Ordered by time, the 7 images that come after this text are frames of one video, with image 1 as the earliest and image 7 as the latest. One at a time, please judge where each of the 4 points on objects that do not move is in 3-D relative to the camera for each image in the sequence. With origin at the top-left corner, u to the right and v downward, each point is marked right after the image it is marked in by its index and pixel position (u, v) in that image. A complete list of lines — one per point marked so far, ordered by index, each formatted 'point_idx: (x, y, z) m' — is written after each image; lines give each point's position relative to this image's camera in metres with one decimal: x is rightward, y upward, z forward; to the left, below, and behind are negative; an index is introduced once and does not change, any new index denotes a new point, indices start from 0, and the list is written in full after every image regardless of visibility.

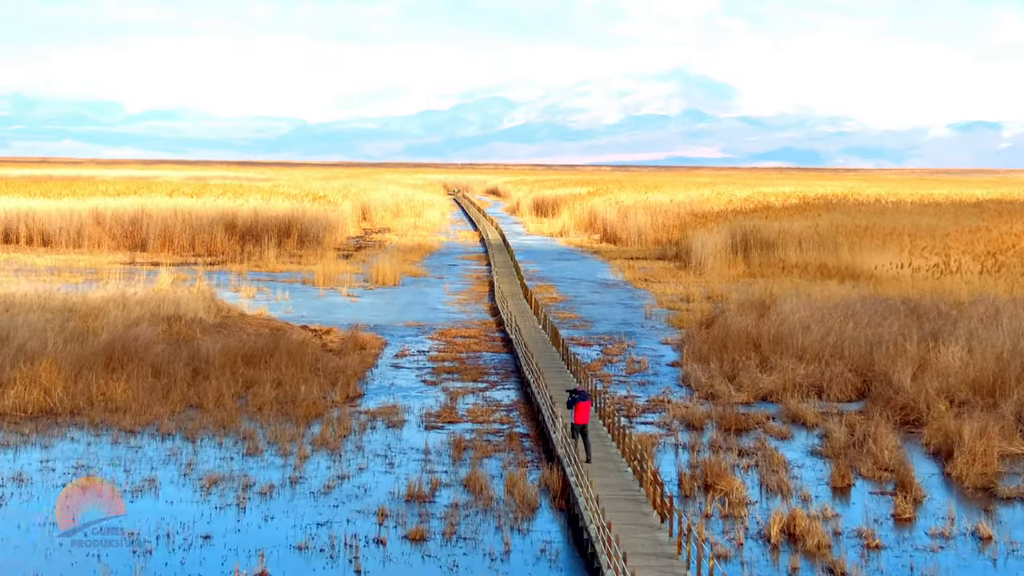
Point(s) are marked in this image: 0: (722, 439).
0: (+1.4, -1.0, +9.7) m
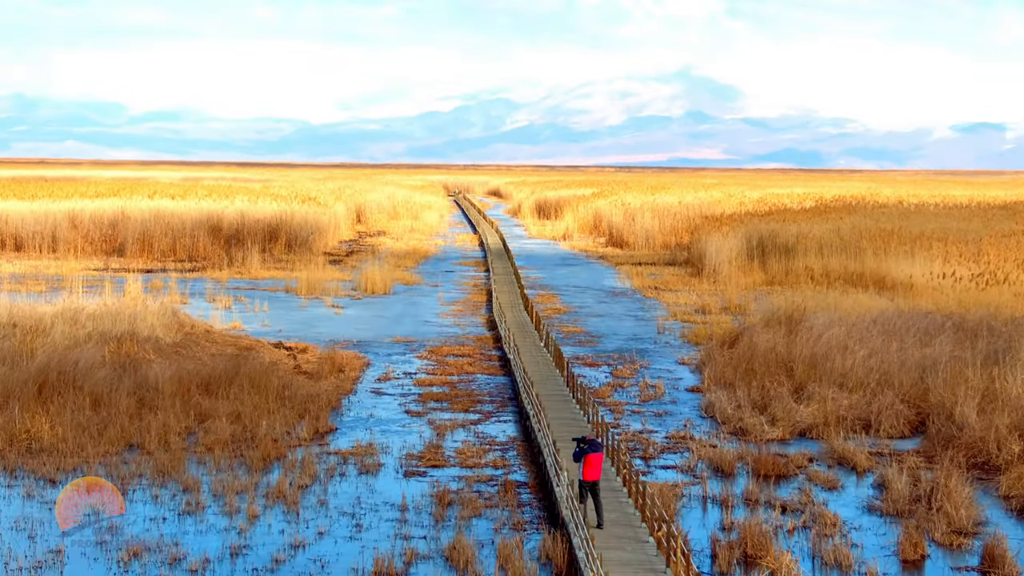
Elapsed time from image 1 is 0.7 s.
0: (+1.4, -1.1, +8.1) m
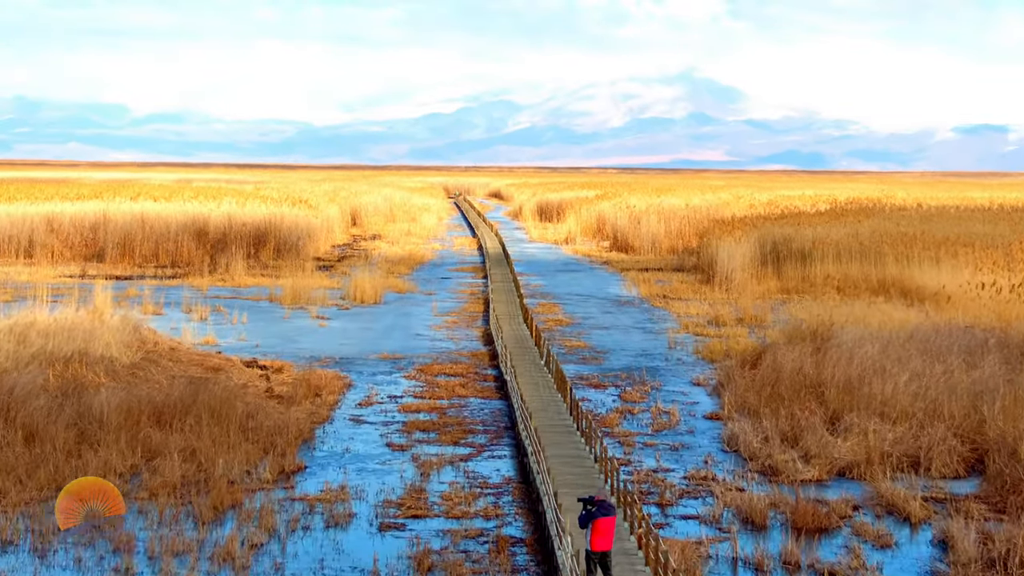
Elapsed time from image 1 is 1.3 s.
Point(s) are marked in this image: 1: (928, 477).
0: (+1.4, -1.3, +6.8) m
1: (+2.4, -1.1, +8.3) m
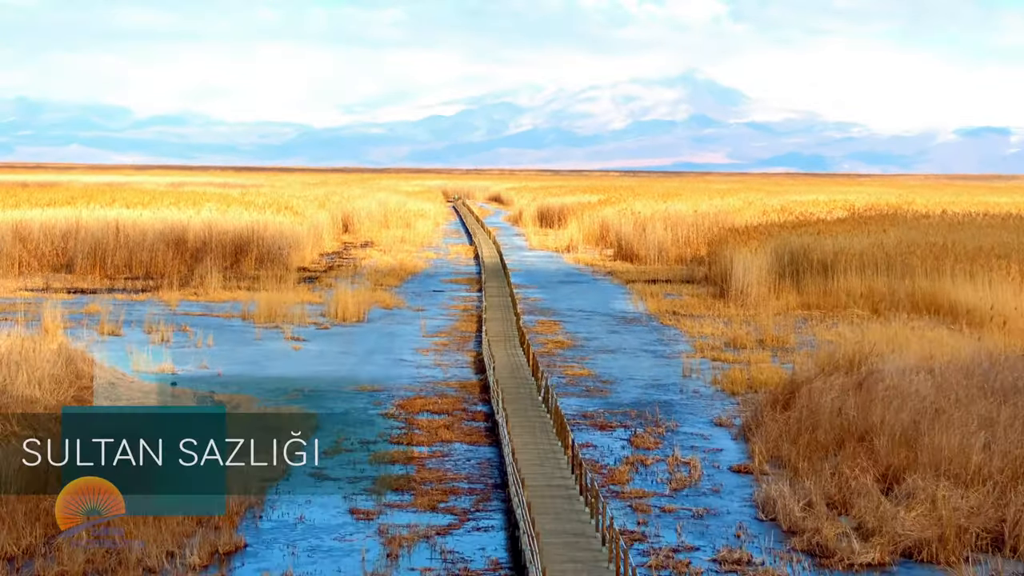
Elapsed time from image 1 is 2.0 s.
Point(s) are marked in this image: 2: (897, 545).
0: (+1.3, -1.4, +5.2) m
1: (+2.4, -1.3, +6.6) m
2: (+1.9, -1.2, +6.8) m
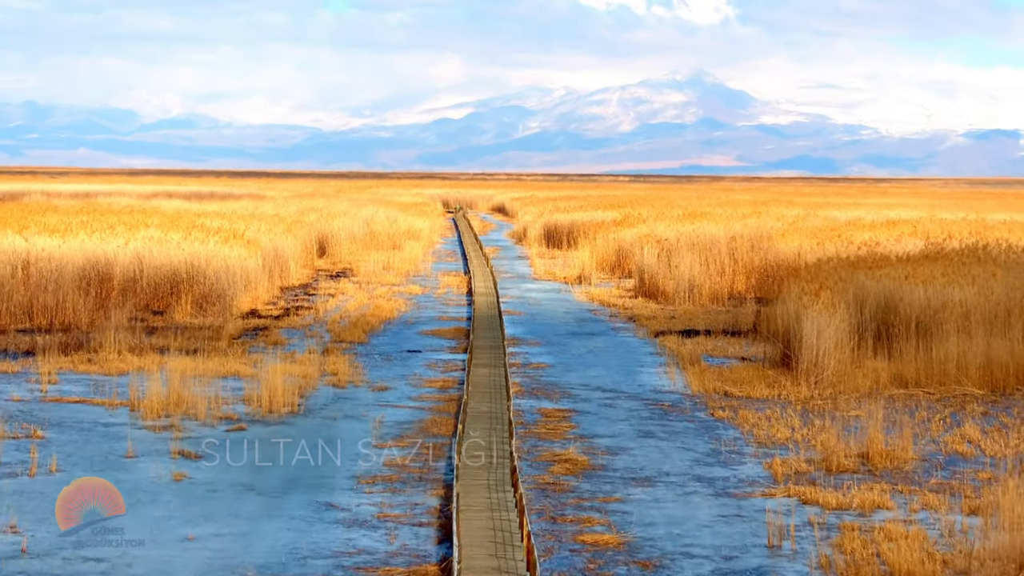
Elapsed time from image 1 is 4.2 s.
0: (+1.2, -2.1, +0.4) m
1: (+2.2, -2.0, +1.9) m
2: (+1.7, -1.9, +2.1) m
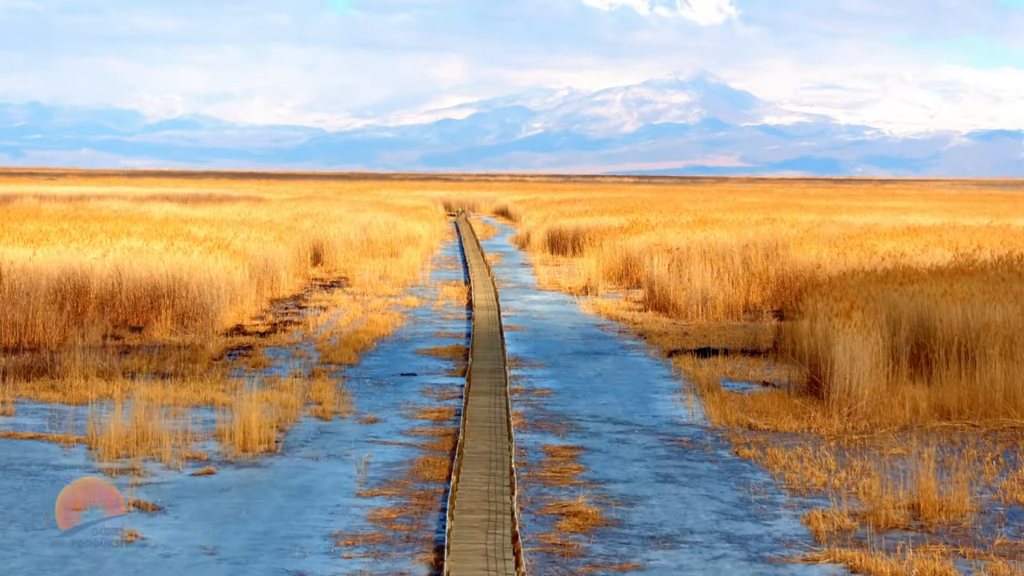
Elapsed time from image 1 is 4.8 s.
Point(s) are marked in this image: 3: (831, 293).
0: (+1.2, -2.3, -0.9) m
1: (+2.2, -2.1, +0.6) m
2: (+1.7, -2.1, +0.8) m
3: (+3.6, -0.1, +16.2) m
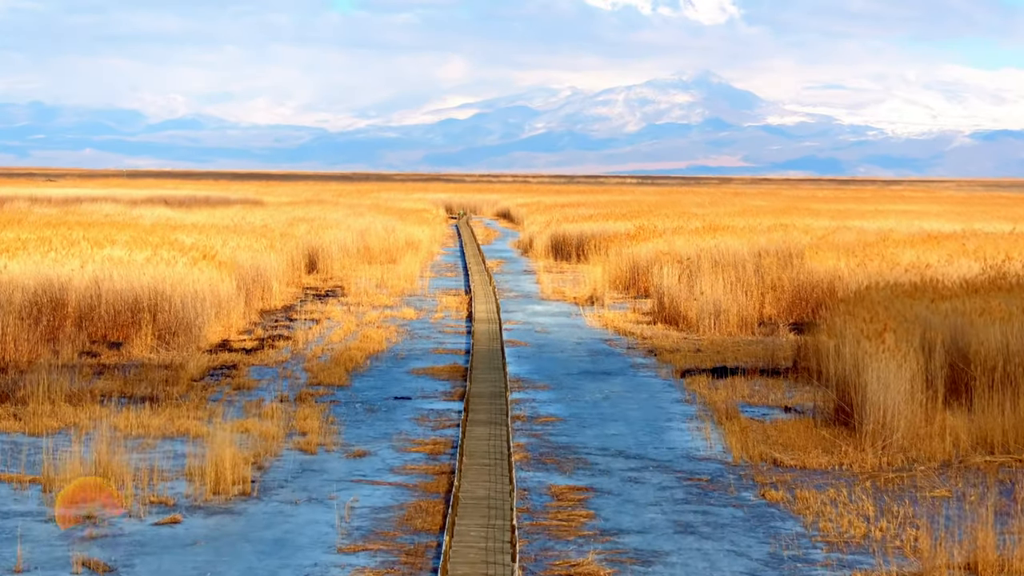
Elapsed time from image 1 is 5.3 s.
0: (+1.2, -2.4, -2.0) m
1: (+2.2, -2.3, -0.5) m
2: (+1.7, -2.3, -0.3) m
3: (+3.7, -0.3, +15.1) m
